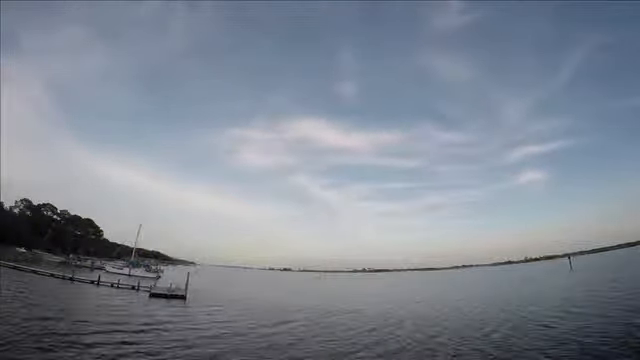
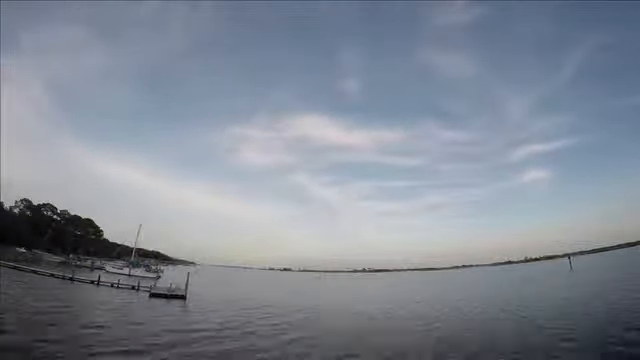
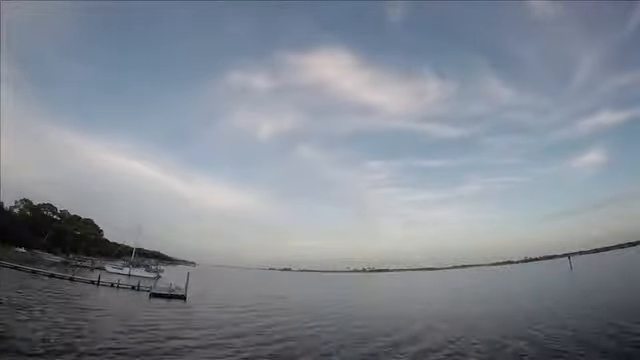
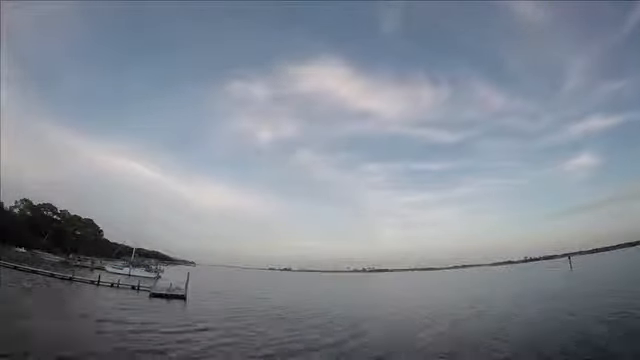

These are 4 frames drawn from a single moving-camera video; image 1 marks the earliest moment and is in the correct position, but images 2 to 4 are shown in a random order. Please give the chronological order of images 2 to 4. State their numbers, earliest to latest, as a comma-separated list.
2, 4, 3
